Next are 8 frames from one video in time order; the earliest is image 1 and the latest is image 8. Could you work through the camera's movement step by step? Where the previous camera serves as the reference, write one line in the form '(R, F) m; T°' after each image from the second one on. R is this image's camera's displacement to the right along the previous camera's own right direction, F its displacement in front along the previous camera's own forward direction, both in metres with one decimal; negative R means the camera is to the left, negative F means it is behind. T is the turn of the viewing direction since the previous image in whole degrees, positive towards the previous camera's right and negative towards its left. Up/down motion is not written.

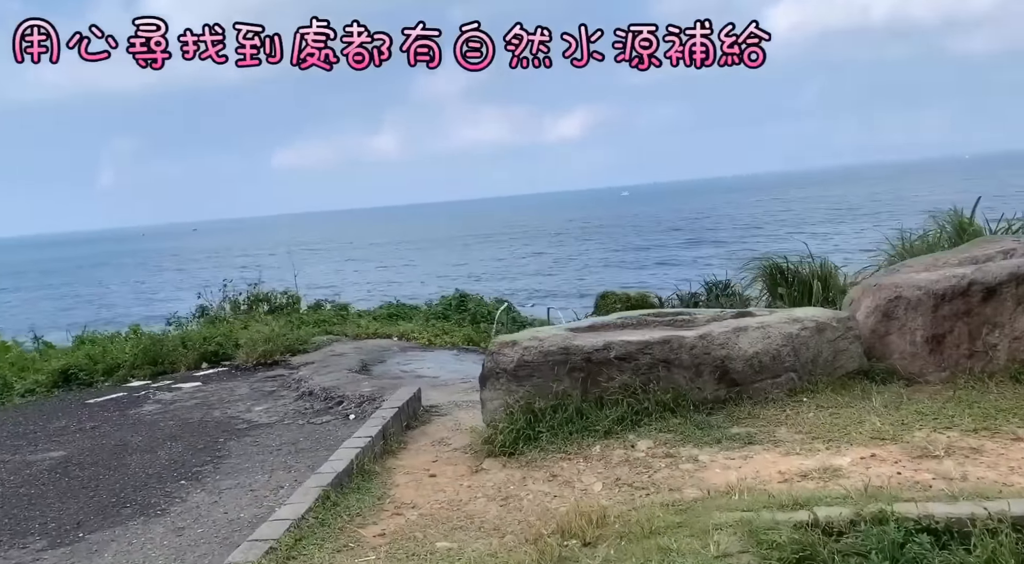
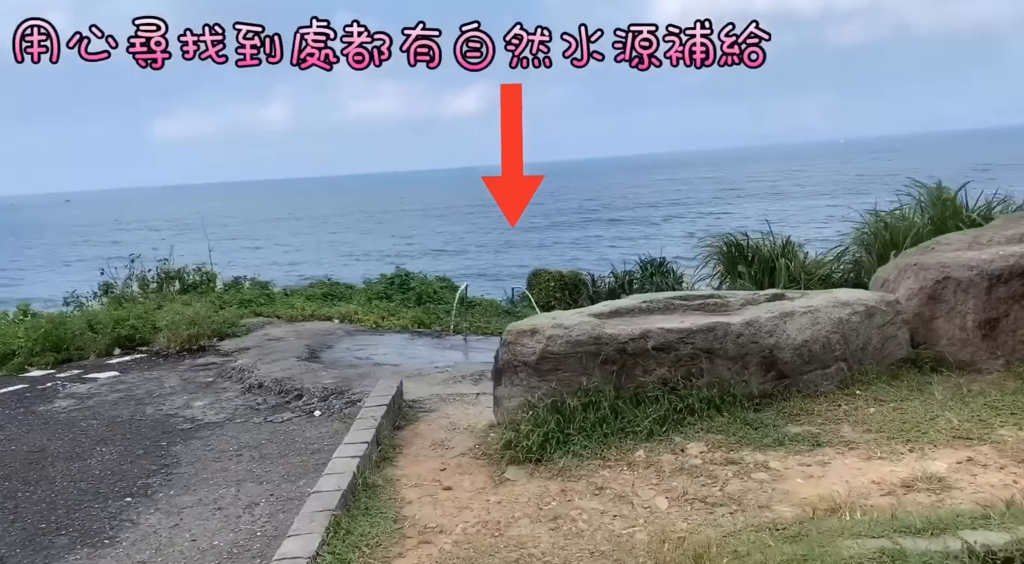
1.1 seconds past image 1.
(-0.7, +1.0) m; +6°
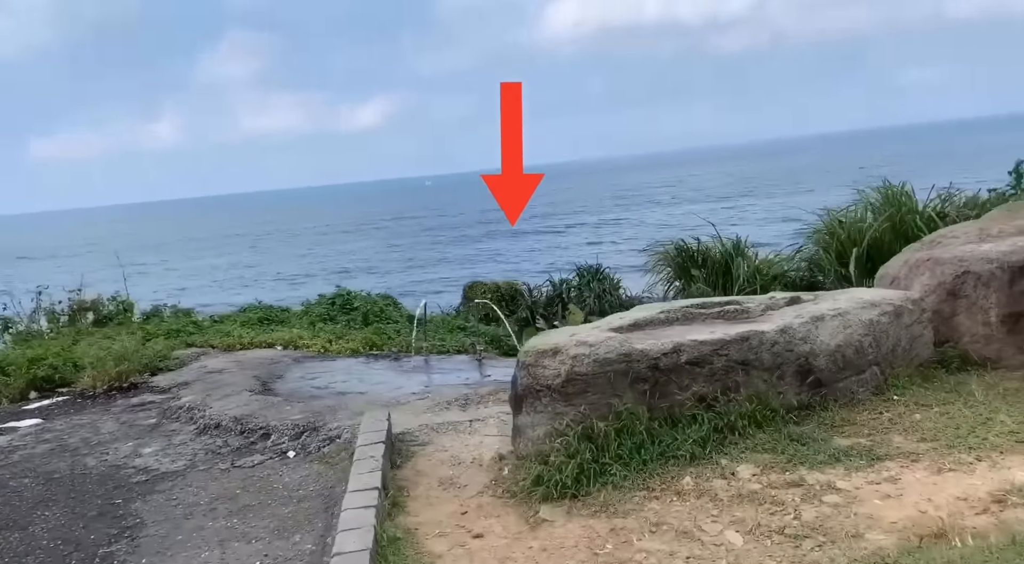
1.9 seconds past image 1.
(-0.6, +0.6) m; +6°
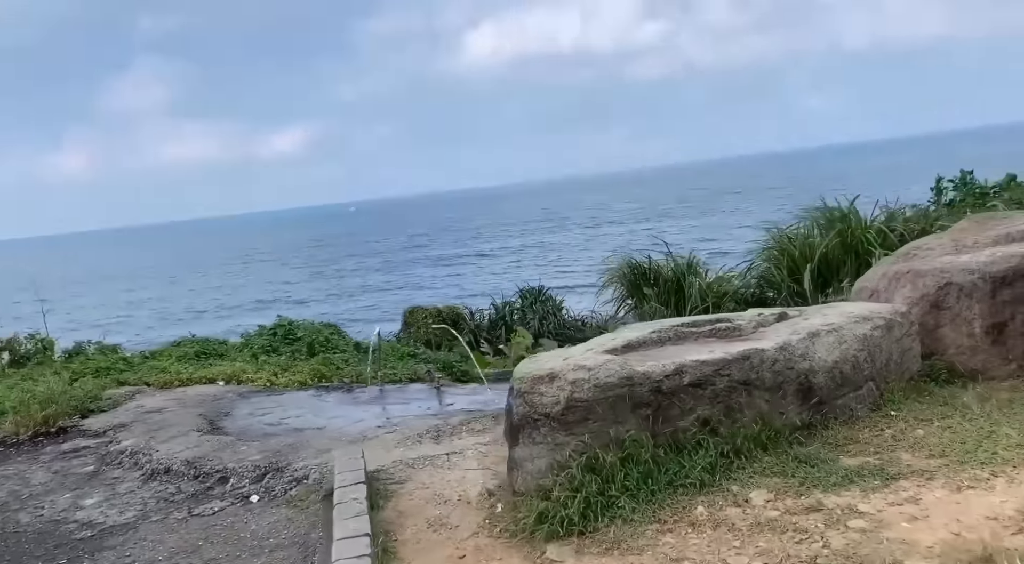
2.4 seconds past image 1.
(-0.3, +0.3) m; +5°
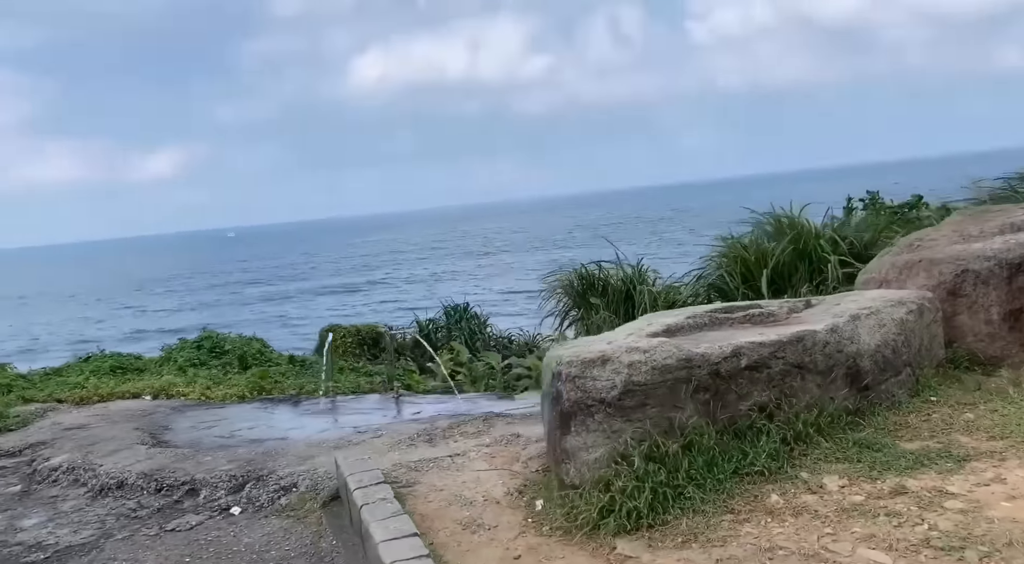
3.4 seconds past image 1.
(-0.7, +0.5) m; +7°
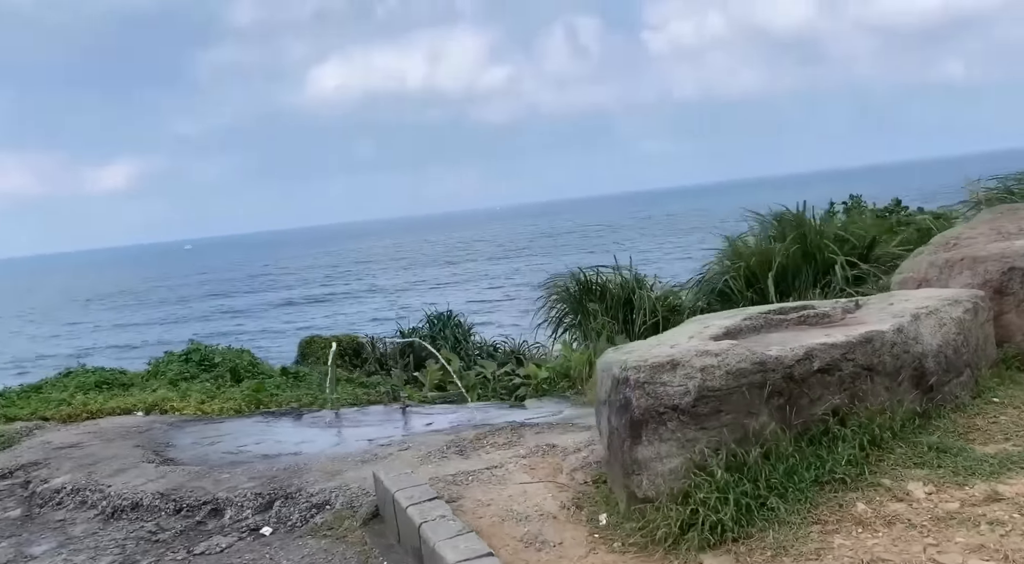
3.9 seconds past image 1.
(-0.4, +0.3) m; +3°
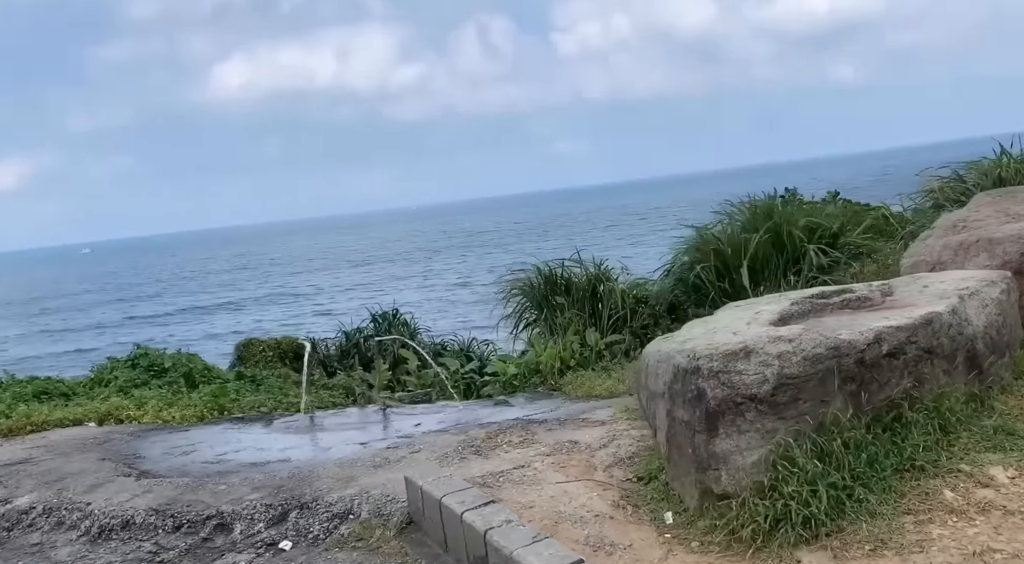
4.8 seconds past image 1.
(-0.6, +0.3) m; +6°
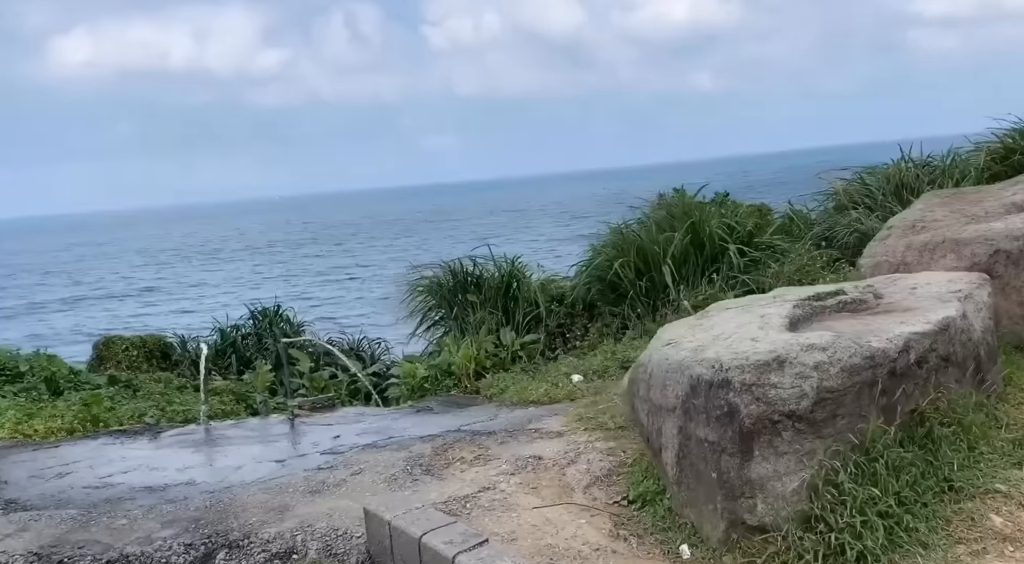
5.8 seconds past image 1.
(-0.5, +0.6) m; +8°
